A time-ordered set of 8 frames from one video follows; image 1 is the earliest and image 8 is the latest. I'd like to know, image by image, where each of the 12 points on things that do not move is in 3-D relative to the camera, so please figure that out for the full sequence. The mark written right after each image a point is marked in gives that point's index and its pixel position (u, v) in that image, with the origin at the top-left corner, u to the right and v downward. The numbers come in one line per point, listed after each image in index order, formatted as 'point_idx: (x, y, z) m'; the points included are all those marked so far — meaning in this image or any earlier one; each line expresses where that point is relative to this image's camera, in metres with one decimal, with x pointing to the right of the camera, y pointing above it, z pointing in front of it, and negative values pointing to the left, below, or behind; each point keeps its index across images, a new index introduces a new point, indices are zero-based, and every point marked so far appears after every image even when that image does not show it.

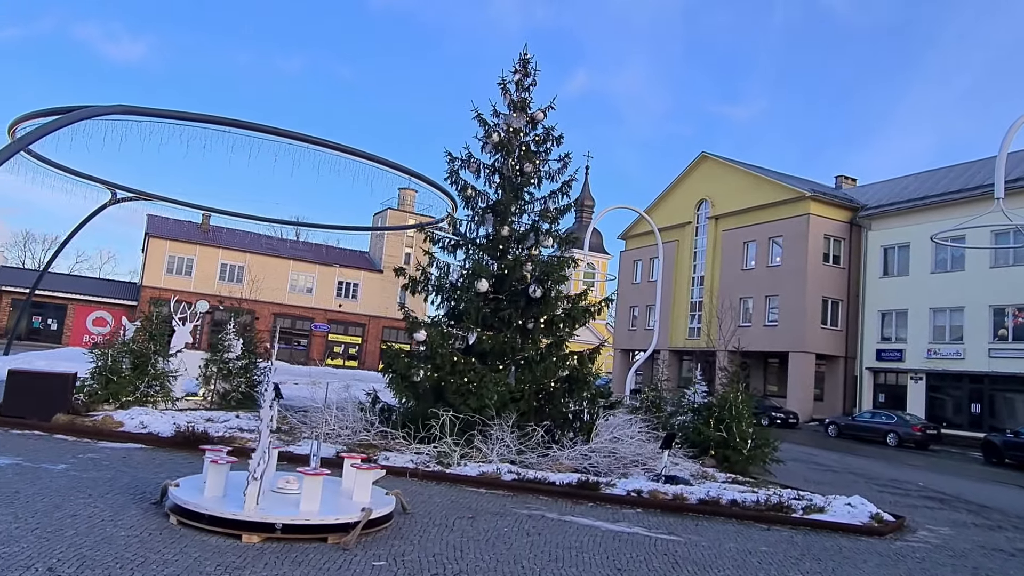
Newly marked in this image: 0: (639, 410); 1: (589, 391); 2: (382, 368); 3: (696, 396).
0: (+2.6, -2.5, +14.6) m
1: (+1.2, -1.7, +11.8) m
2: (-2.1, -1.3, +11.3) m
3: (+3.6, -2.1, +13.9) m
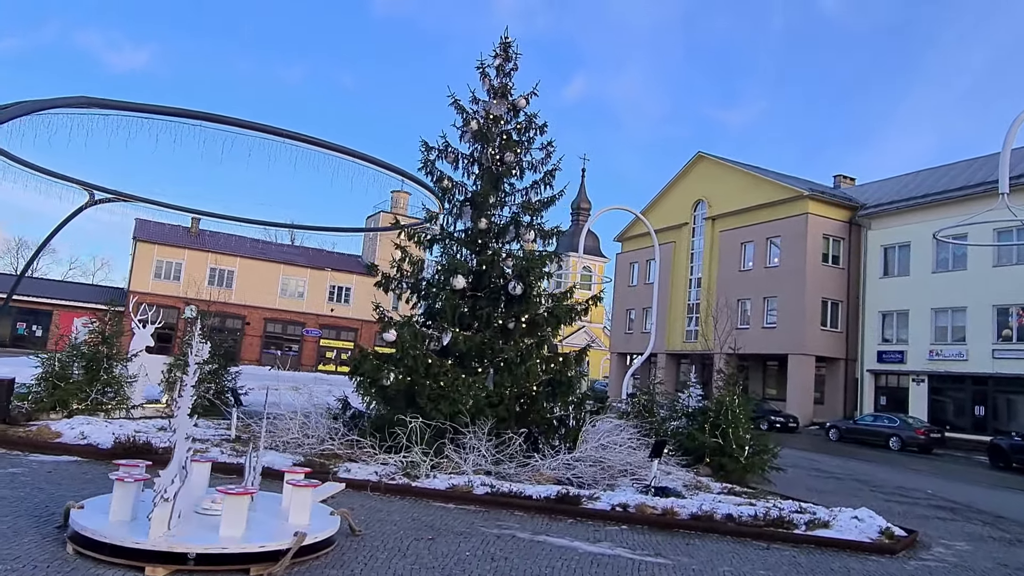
0: (+2.3, -2.5, +13.7) m
1: (+0.9, -1.7, +11.0) m
2: (-2.4, -1.2, +10.5) m
3: (+3.3, -2.1, +13.1) m
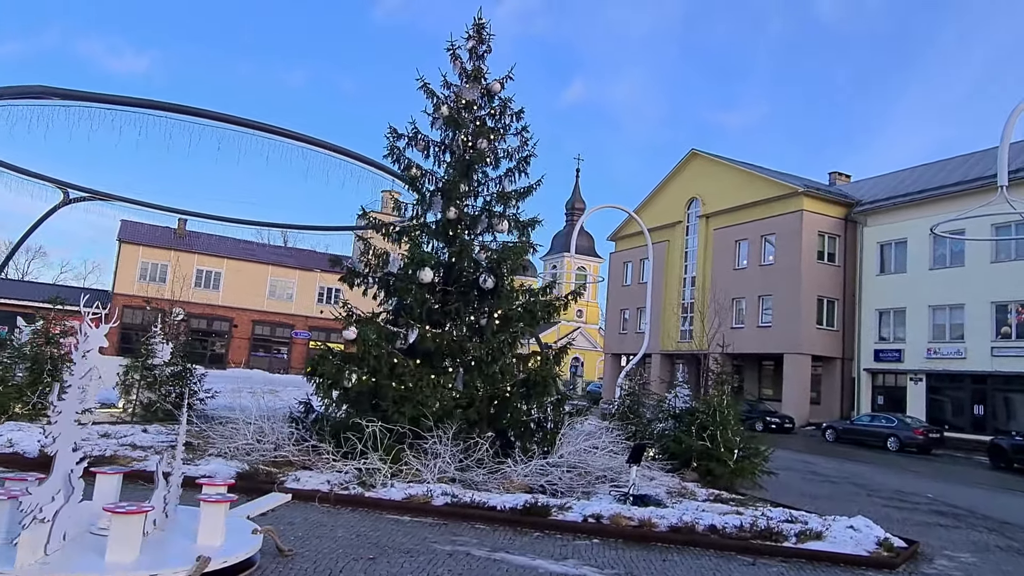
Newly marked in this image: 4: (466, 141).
0: (+1.9, -2.4, +13.0) m
1: (+0.5, -1.6, +10.3) m
2: (-2.8, -1.1, +9.8) m
3: (+2.9, -2.0, +12.4) m
4: (-0.7, +2.3, +11.4) m
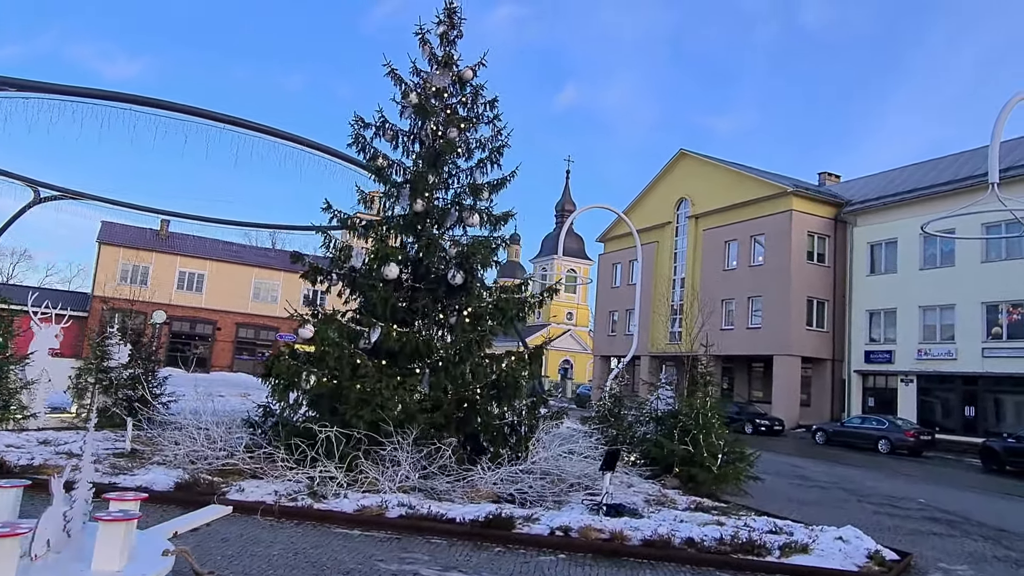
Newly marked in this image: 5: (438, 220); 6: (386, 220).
0: (+1.5, -2.3, +12.5) m
1: (+0.1, -1.5, +9.7) m
2: (-3.2, -1.1, +9.1) m
3: (+2.5, -1.9, +11.8) m
4: (-1.2, +2.4, +10.8) m
5: (-1.1, +1.0, +10.4) m
6: (-1.8, +1.0, +10.4) m
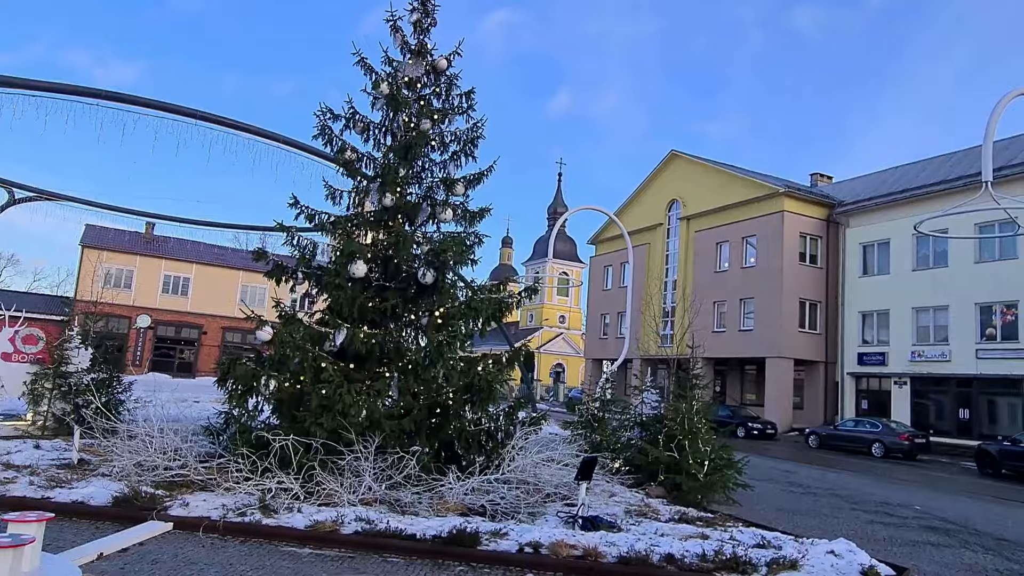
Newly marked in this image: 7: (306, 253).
0: (+1.1, -2.3, +12.0) m
1: (-0.2, -1.5, +9.2) m
2: (-3.5, -1.1, +8.6) m
3: (+2.1, -1.9, +11.3) m
4: (-1.5, +2.4, +10.3) m
5: (-1.4, +1.0, +9.9) m
6: (-2.2, +1.0, +9.9) m
7: (-2.8, +0.5, +9.7) m
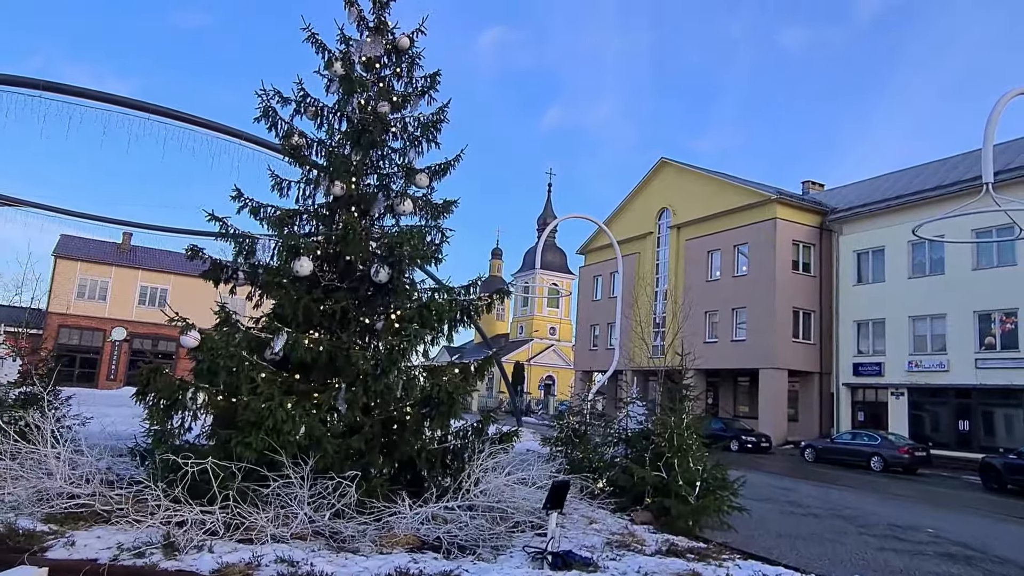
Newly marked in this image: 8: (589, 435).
0: (+0.7, -2.3, +10.9) m
1: (-0.6, -1.5, +8.1) m
2: (-3.9, -1.1, +7.5) m
3: (+1.7, -1.9, +10.2) m
4: (-1.9, +2.4, +9.3) m
5: (-1.8, +1.0, +8.8) m
6: (-2.6, +1.0, +8.8) m
7: (-3.2, +0.5, +8.6) m
8: (+1.2, -2.2, +10.6) m
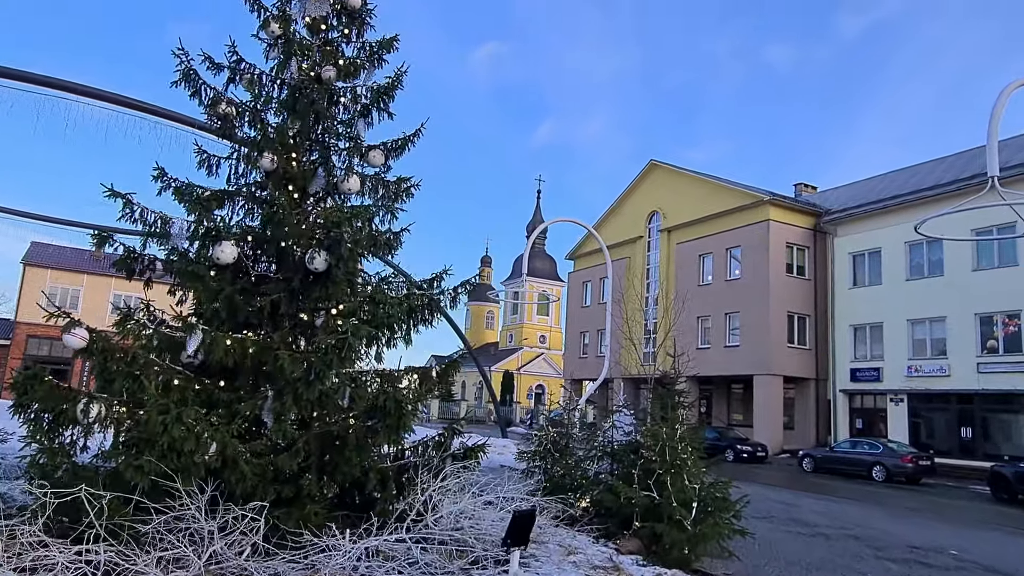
0: (+0.3, -2.3, +9.6) m
1: (-1.0, -1.4, +6.8) m
2: (-4.3, -1.0, +6.2) m
3: (+1.3, -1.8, +9.0) m
4: (-2.3, +2.5, +8.0) m
5: (-2.2, +1.1, +7.6) m
6: (-3.0, +1.1, +7.6) m
7: (-3.6, +0.6, +7.3) m
8: (+0.8, -2.1, +9.3) m
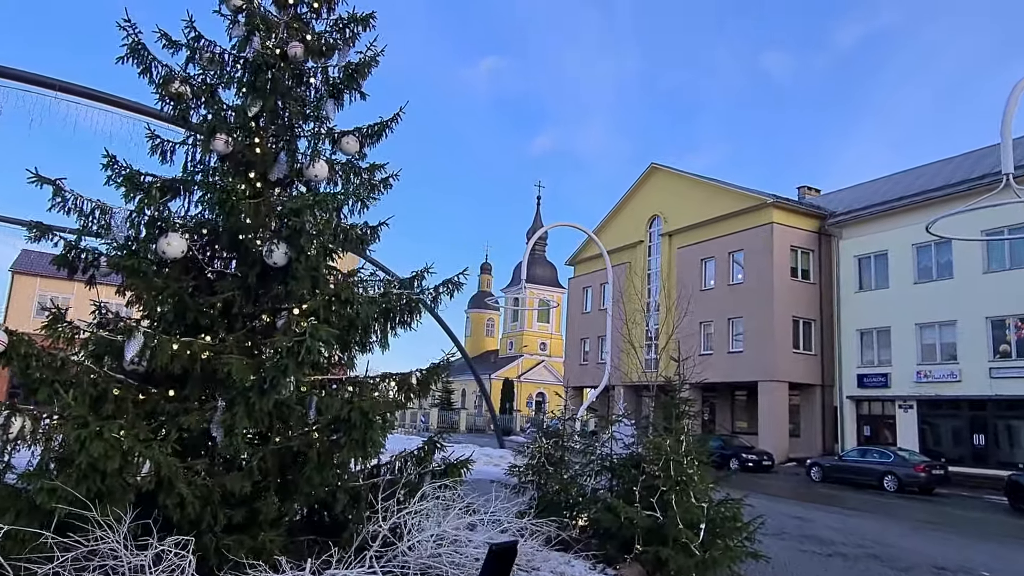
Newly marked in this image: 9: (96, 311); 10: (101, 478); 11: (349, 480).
0: (+0.2, -2.3, +8.8) m
1: (-1.1, -1.4, +6.0) m
2: (-4.4, -1.0, +5.4) m
3: (+1.2, -1.8, +8.2) m
4: (-2.5, +2.5, +7.3) m
5: (-2.3, +1.1, +6.8) m
6: (-3.1, +1.1, +6.8) m
7: (-3.7, +0.6, +6.6) m
8: (+0.6, -2.1, +8.5) m
9: (-3.8, -0.2, +6.4) m
10: (-2.8, -1.3, +4.9) m
11: (-1.4, -1.7, +6.1) m
